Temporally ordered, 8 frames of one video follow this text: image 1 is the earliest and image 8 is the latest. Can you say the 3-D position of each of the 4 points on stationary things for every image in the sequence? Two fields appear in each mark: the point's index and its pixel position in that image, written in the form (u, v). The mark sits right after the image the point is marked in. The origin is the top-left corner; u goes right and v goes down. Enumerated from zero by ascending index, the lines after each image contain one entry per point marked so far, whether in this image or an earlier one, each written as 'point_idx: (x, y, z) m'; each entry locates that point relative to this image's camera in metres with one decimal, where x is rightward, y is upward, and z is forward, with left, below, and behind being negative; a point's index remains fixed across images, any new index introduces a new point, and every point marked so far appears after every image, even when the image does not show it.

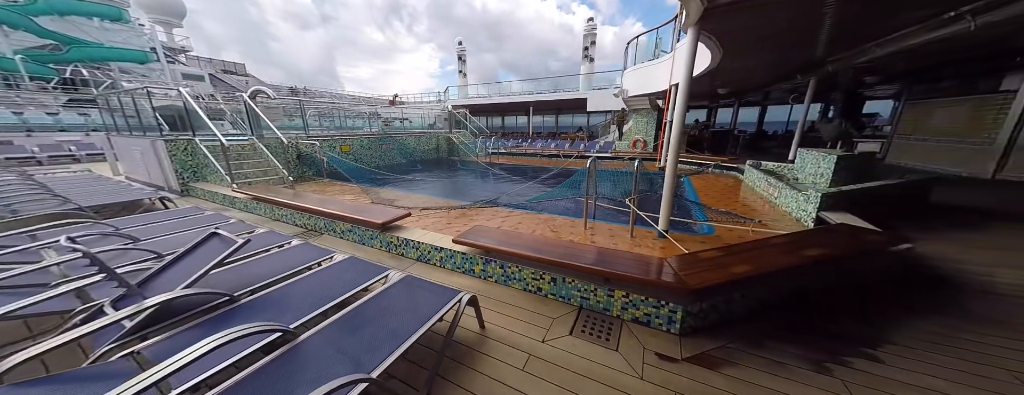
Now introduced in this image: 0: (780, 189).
0: (+4.5, +0.1, +4.5) m
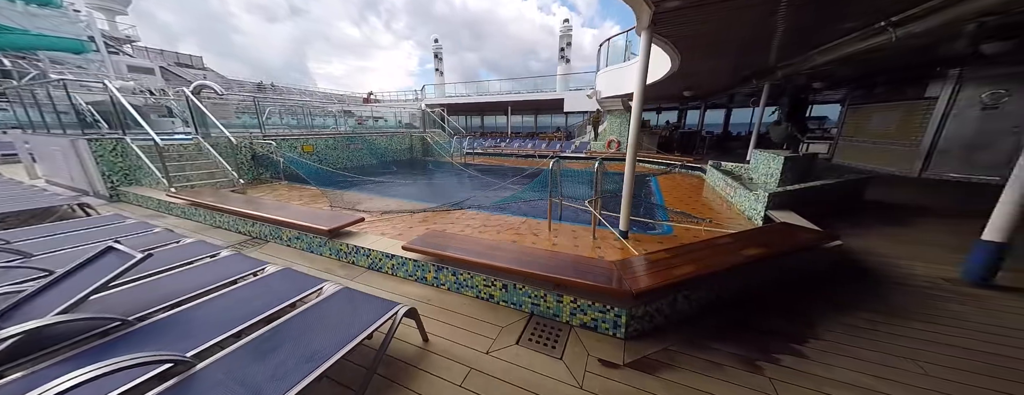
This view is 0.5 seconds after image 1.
0: (+4.0, +0.1, +4.7) m
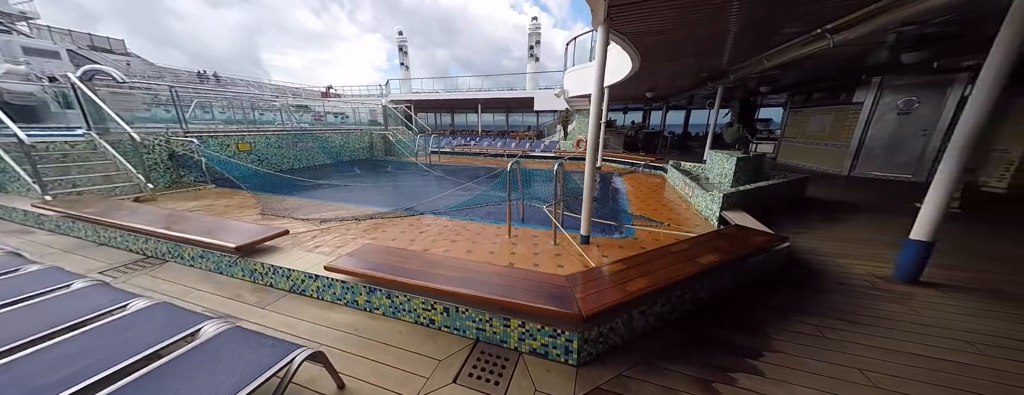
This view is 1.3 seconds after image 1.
0: (+3.3, +0.2, +4.8) m
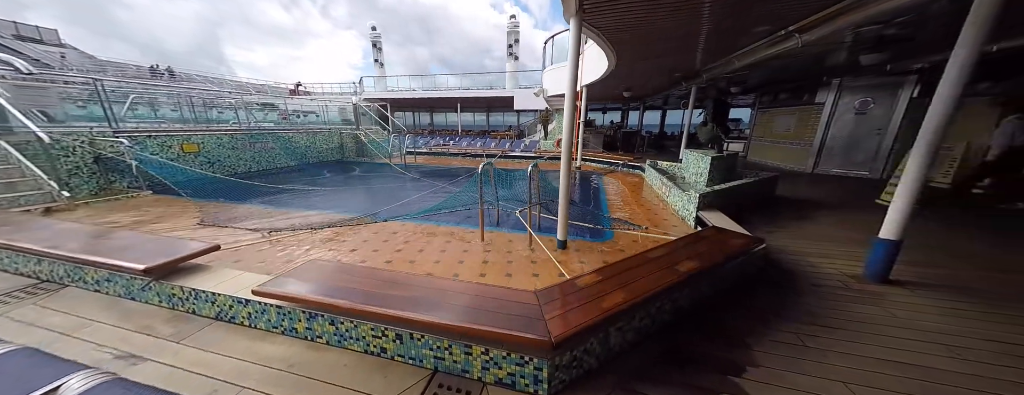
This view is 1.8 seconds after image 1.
0: (+2.9, +0.2, +4.8) m
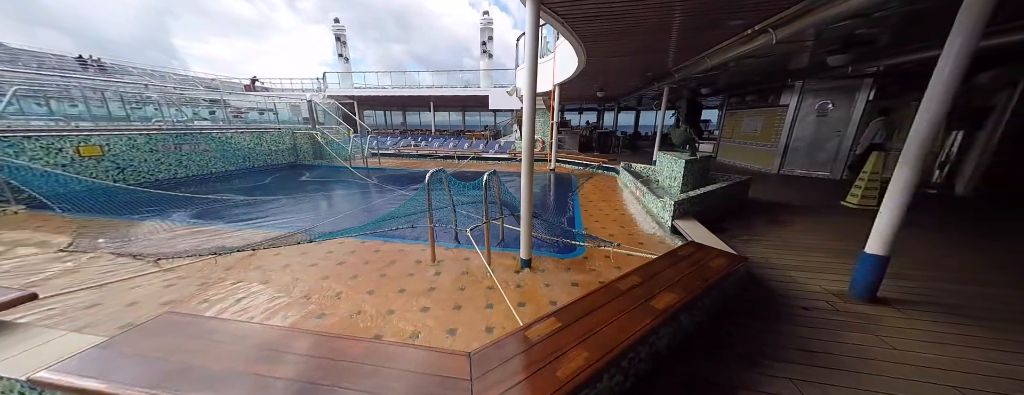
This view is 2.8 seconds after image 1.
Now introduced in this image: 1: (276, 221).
0: (+2.3, +0.1, +4.6) m
1: (-4.1, -0.4, +4.7) m
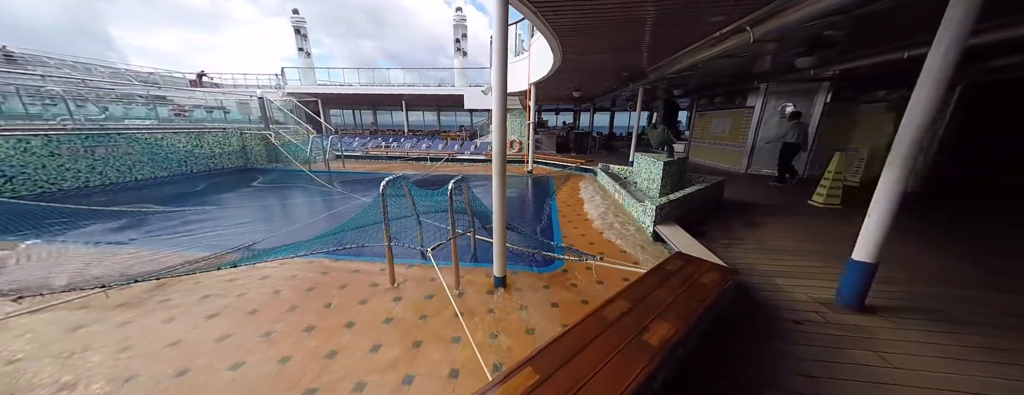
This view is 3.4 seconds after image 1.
0: (+1.9, 0.0, +4.4) m
1: (-4.5, -0.6, +4.0) m
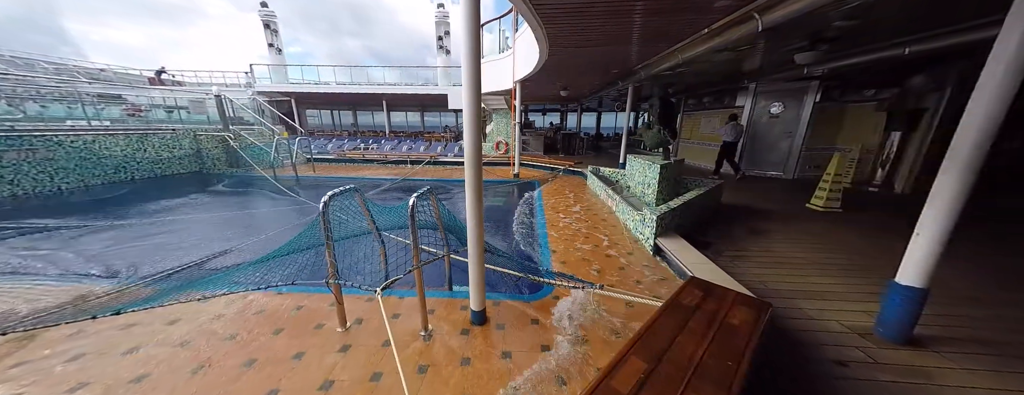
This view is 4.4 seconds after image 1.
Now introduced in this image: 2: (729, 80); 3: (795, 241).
0: (+1.6, -0.1, +4.1) m
1: (-4.7, -0.8, +3.4) m
2: (+5.5, +2.9, +6.6) m
3: (+3.4, -0.5, +3.2) m
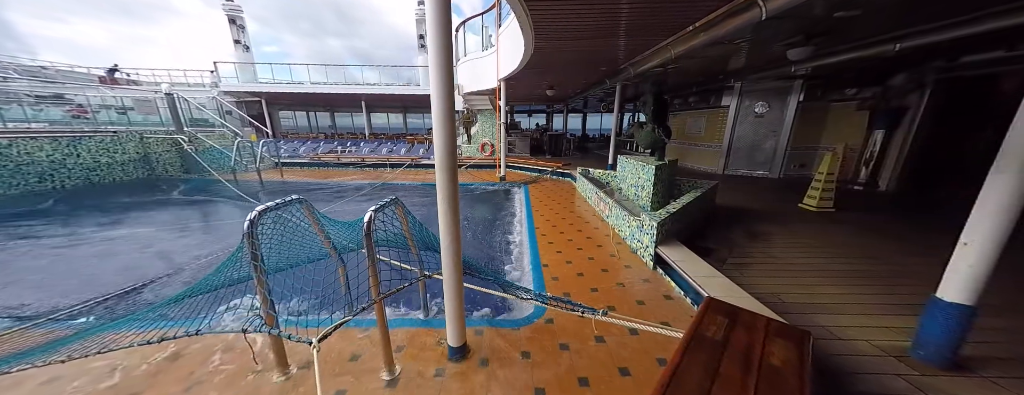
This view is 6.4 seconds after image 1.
0: (+1.4, -0.1, +3.8) m
1: (-4.9, -0.9, +2.8) m
2: (+5.1, +2.9, +6.6) m
3: (+3.2, -0.5, +3.0) m
